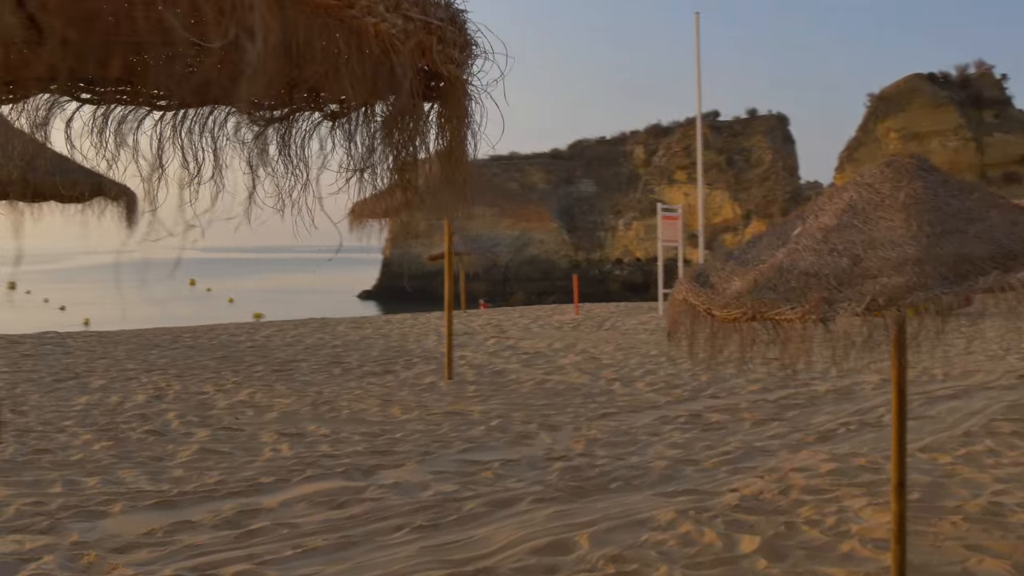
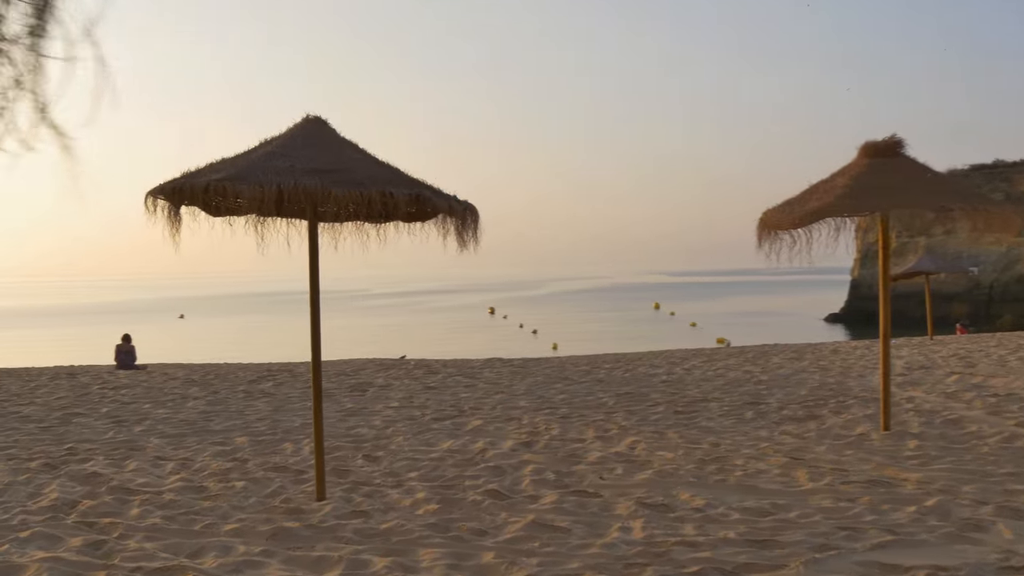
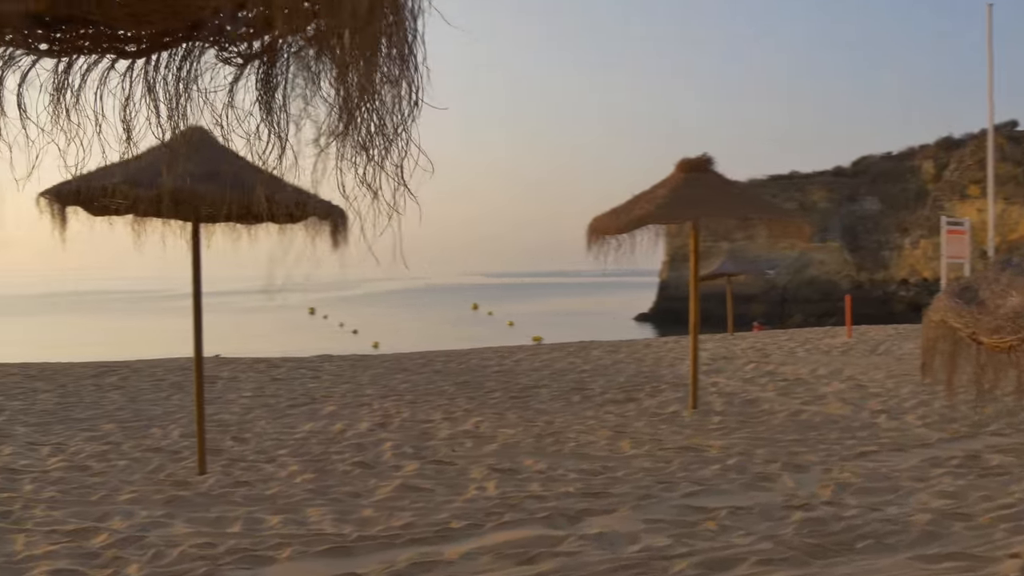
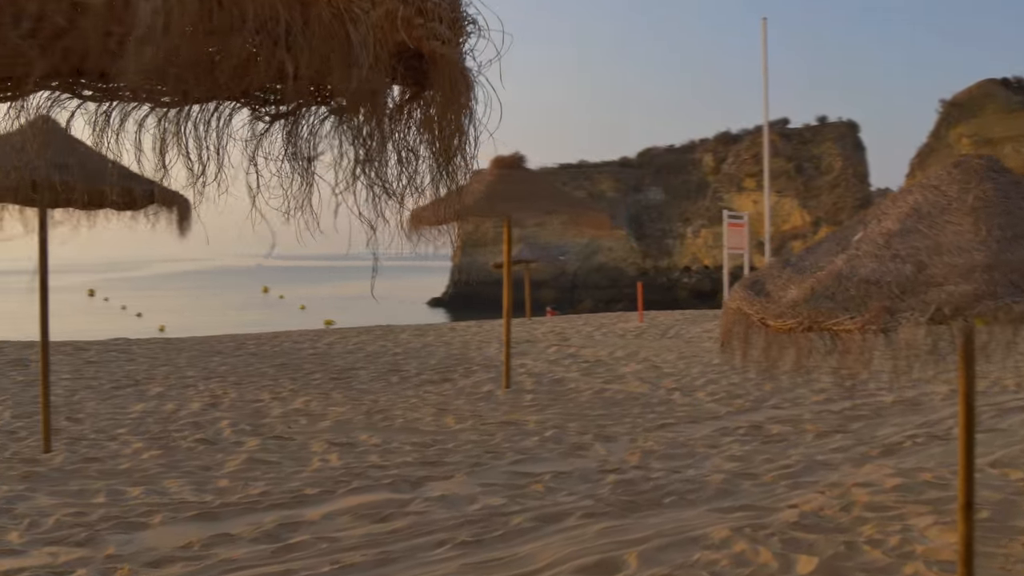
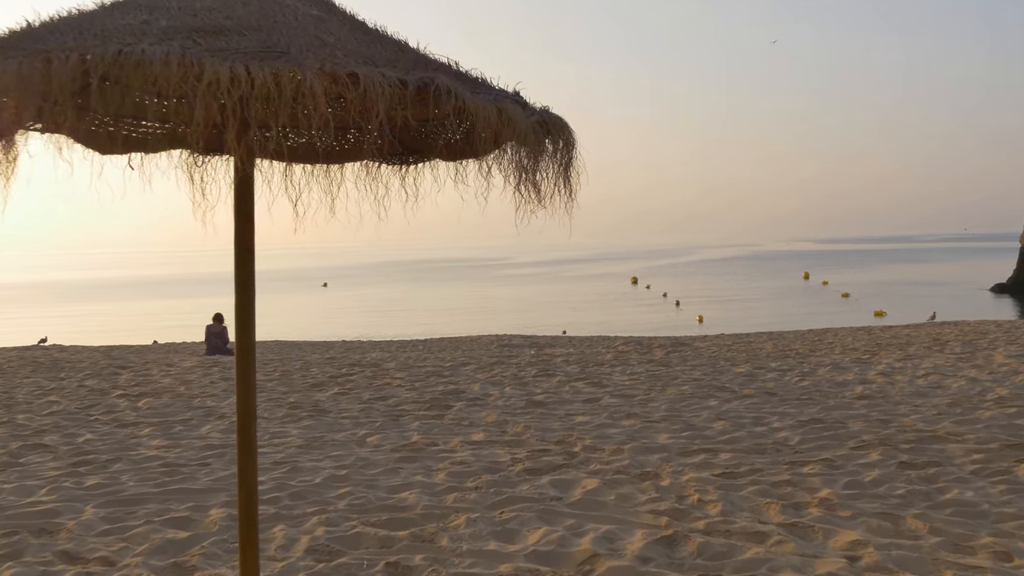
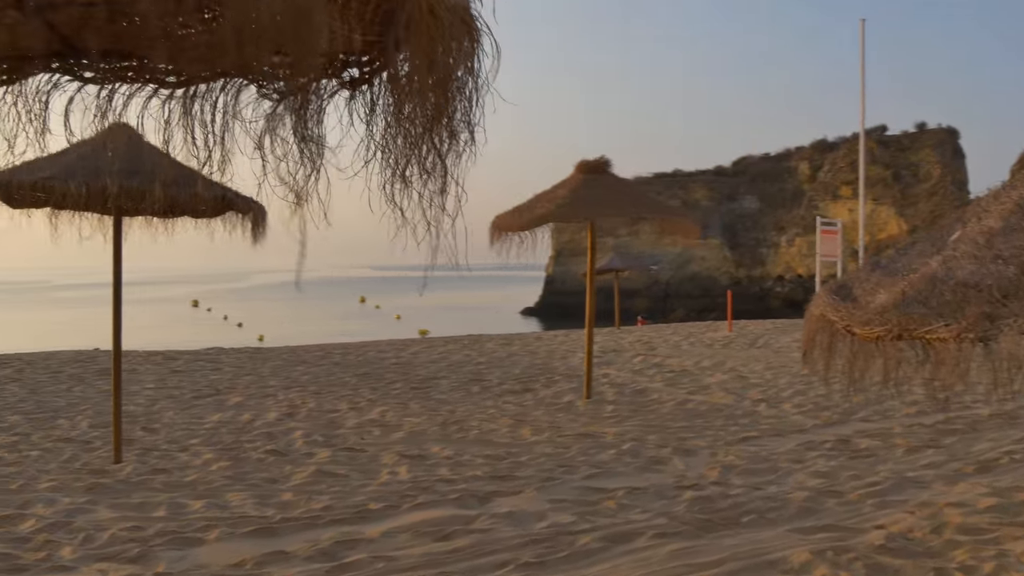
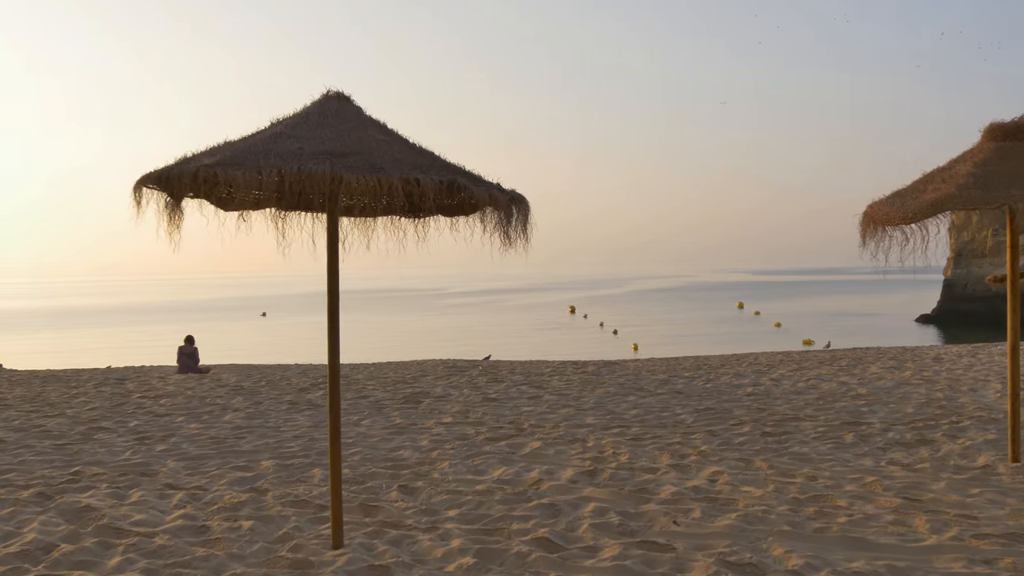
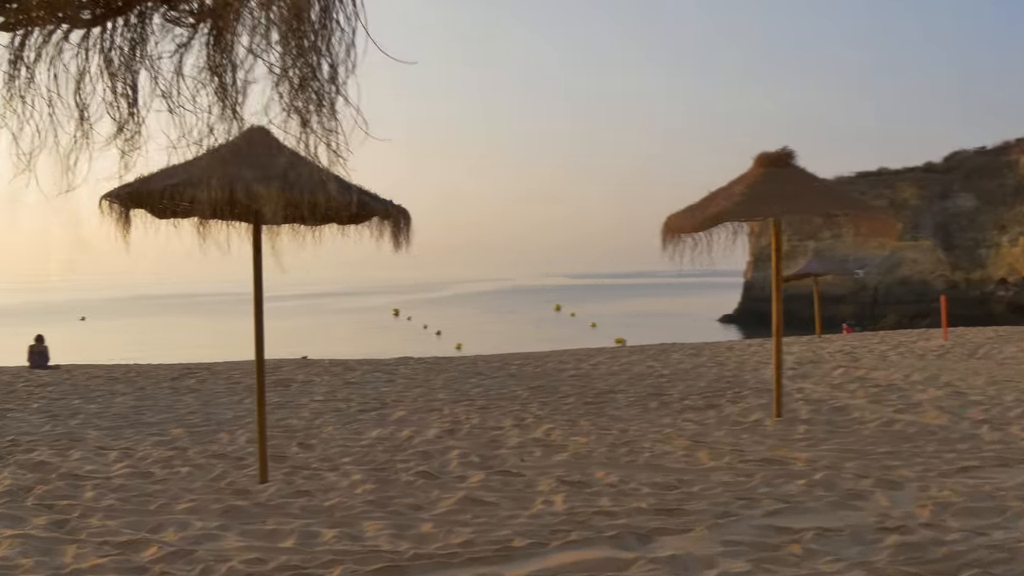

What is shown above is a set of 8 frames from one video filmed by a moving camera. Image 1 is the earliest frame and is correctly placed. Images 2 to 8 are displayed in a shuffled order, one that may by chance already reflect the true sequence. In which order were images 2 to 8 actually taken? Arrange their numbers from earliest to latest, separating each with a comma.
4, 6, 3, 8, 2, 7, 5
